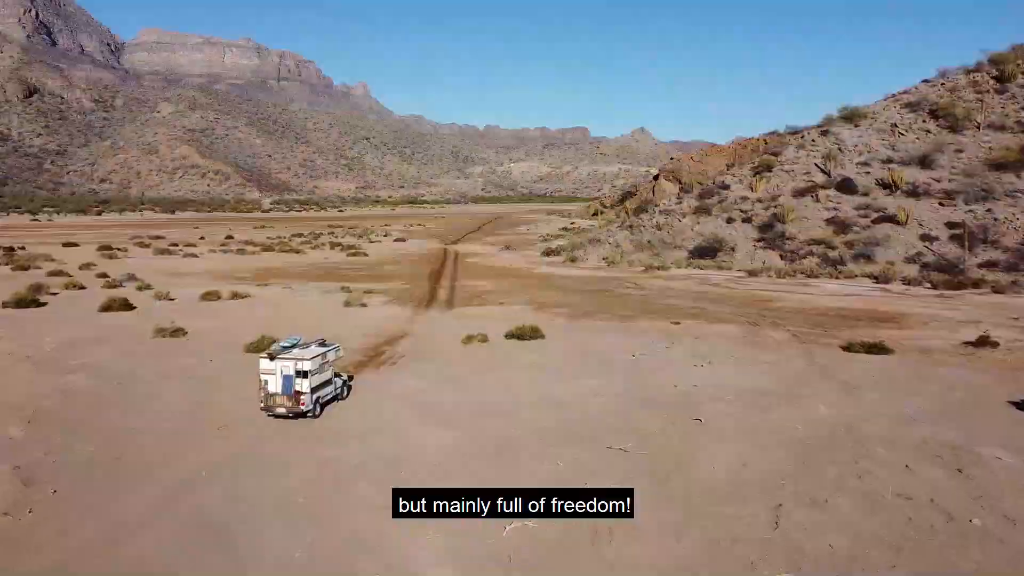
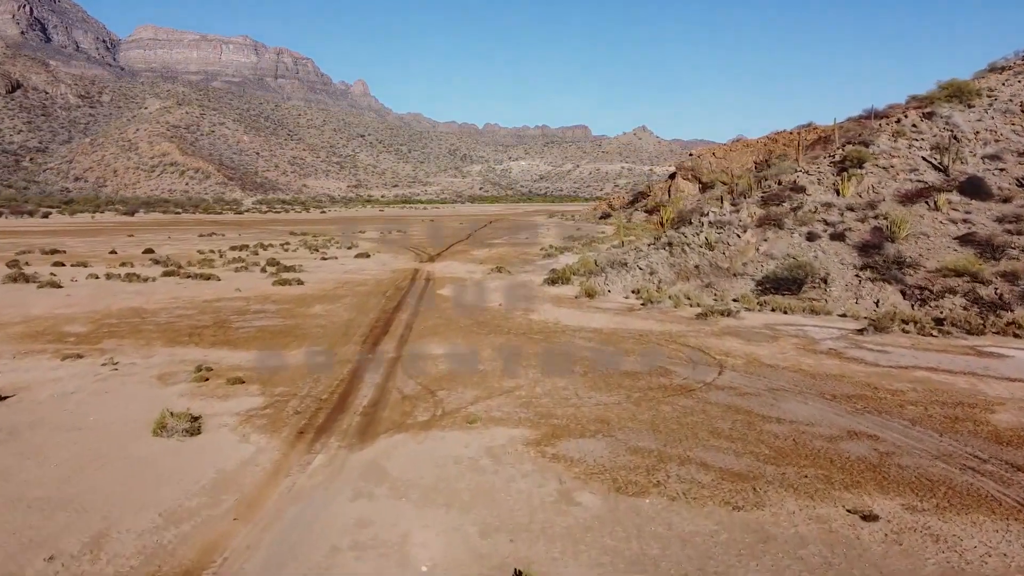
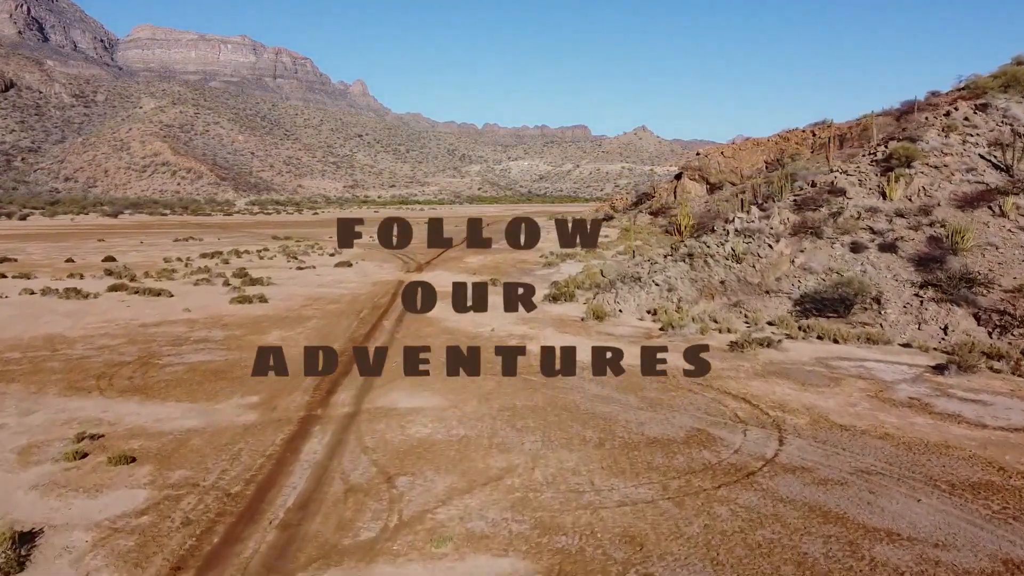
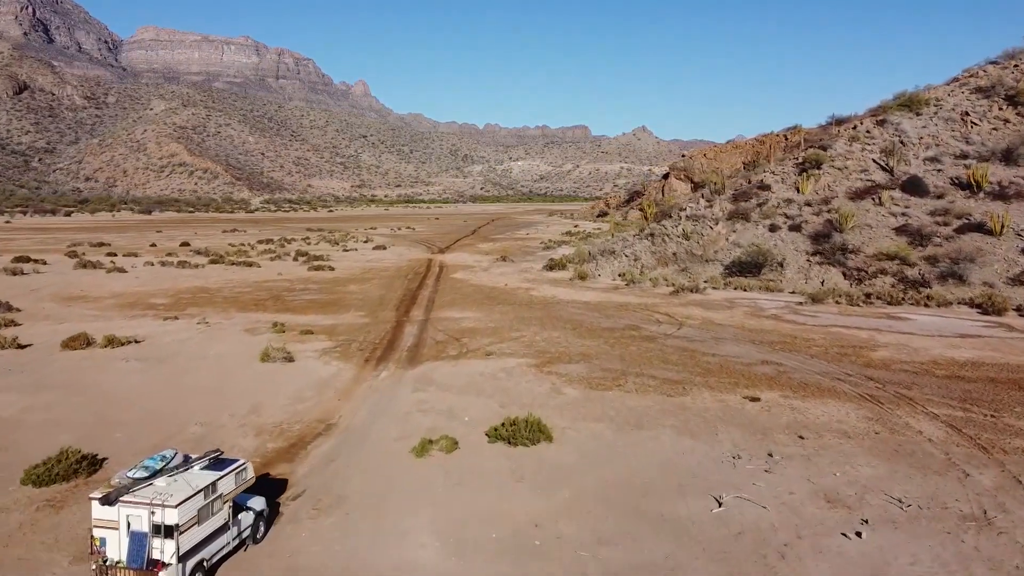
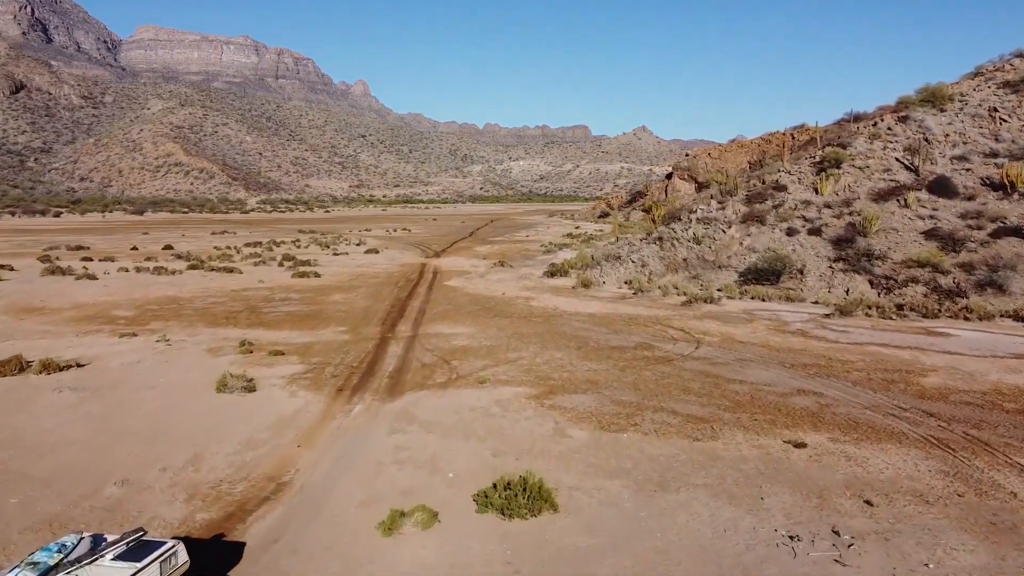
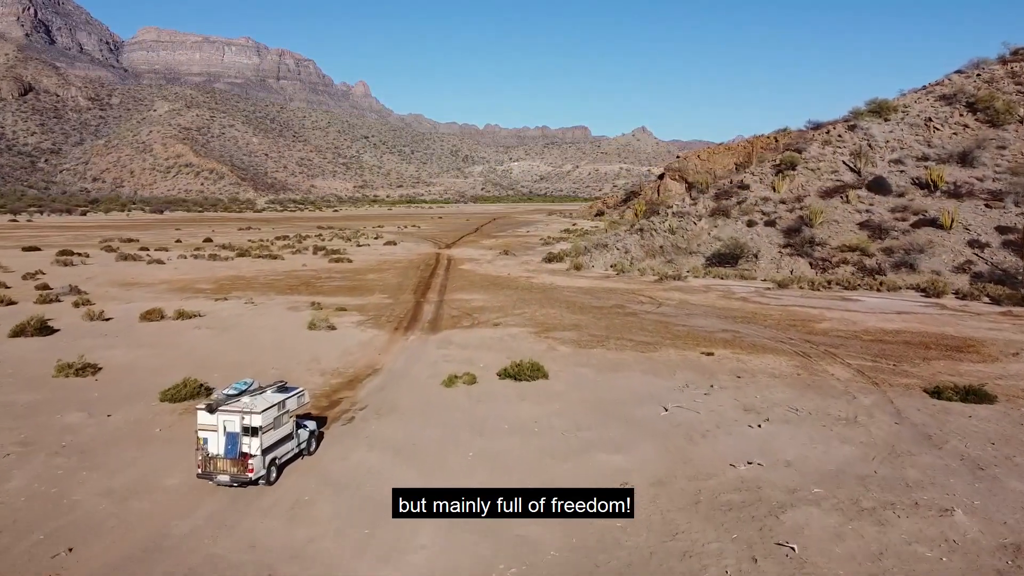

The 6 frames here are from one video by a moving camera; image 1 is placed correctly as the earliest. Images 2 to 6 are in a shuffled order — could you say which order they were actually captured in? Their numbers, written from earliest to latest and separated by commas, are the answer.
6, 4, 5, 2, 3
